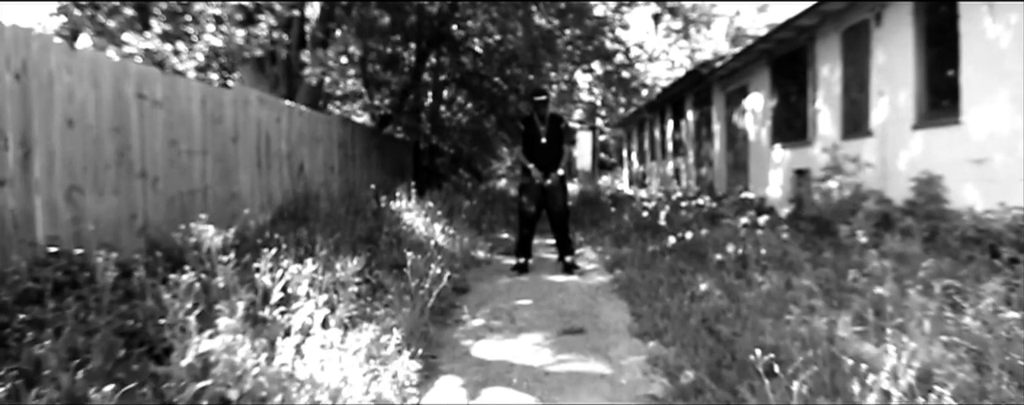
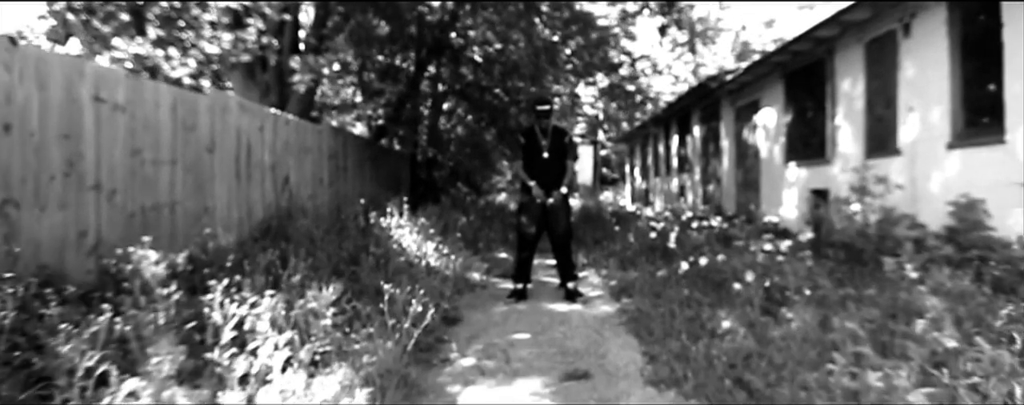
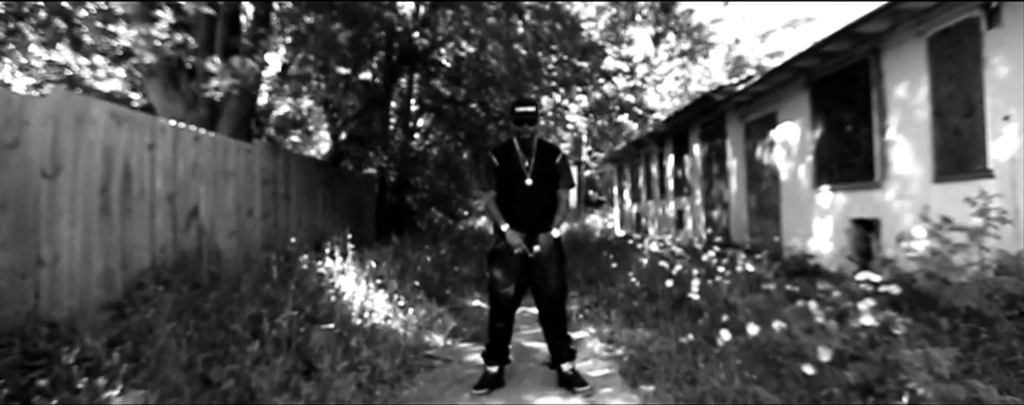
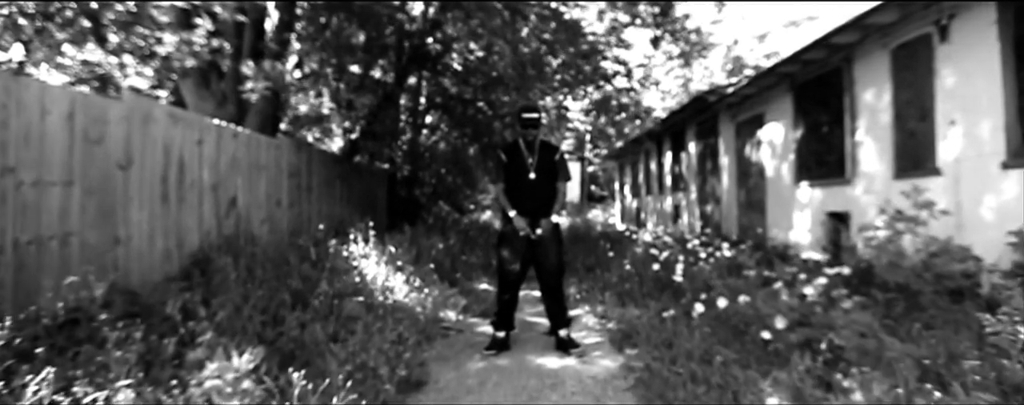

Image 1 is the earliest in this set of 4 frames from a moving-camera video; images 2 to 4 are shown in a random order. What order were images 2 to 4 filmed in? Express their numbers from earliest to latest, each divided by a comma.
2, 4, 3
